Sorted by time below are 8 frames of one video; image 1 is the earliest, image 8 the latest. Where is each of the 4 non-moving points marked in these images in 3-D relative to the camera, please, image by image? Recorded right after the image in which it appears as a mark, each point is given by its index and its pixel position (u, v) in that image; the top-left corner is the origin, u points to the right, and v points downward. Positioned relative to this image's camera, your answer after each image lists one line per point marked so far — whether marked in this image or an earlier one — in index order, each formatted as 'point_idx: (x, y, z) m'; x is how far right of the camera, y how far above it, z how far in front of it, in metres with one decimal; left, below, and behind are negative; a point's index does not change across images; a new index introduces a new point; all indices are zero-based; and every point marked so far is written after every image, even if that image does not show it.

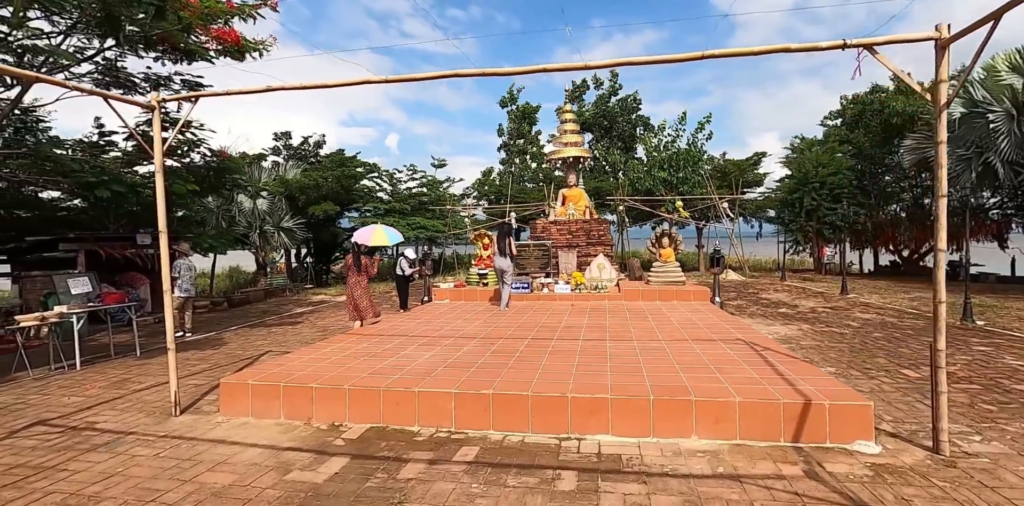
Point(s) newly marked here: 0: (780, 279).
0: (+10.2, -1.0, +19.9) m
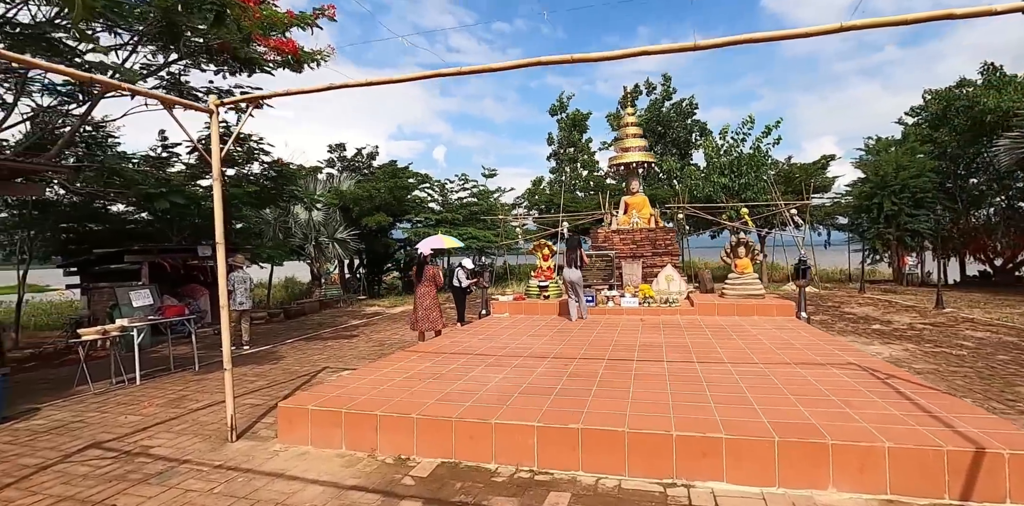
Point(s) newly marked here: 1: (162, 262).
0: (+12.1, -1.3, +18.4) m
1: (-6.8, -0.2, +10.2) m
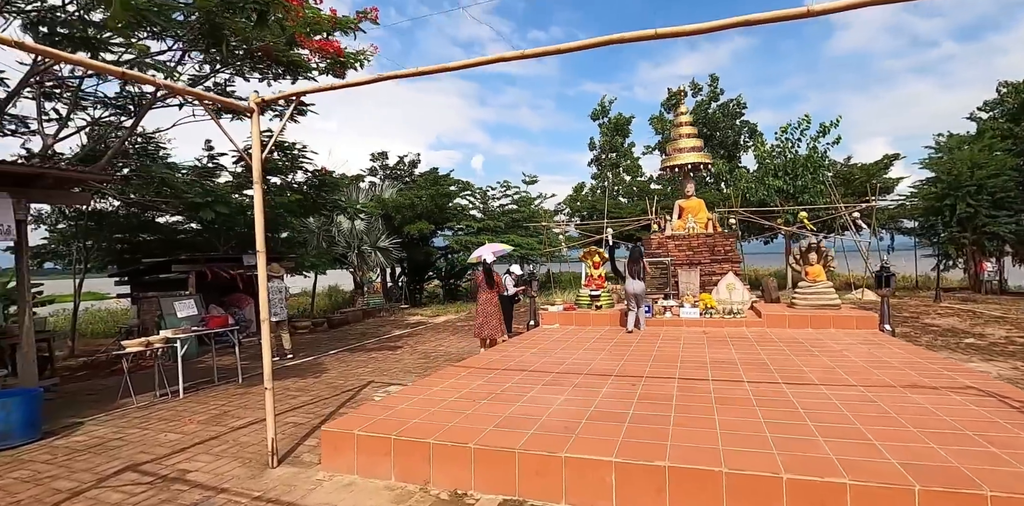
0: (+13.6, -1.5, +17.0) m
1: (-5.8, -0.3, +10.1) m
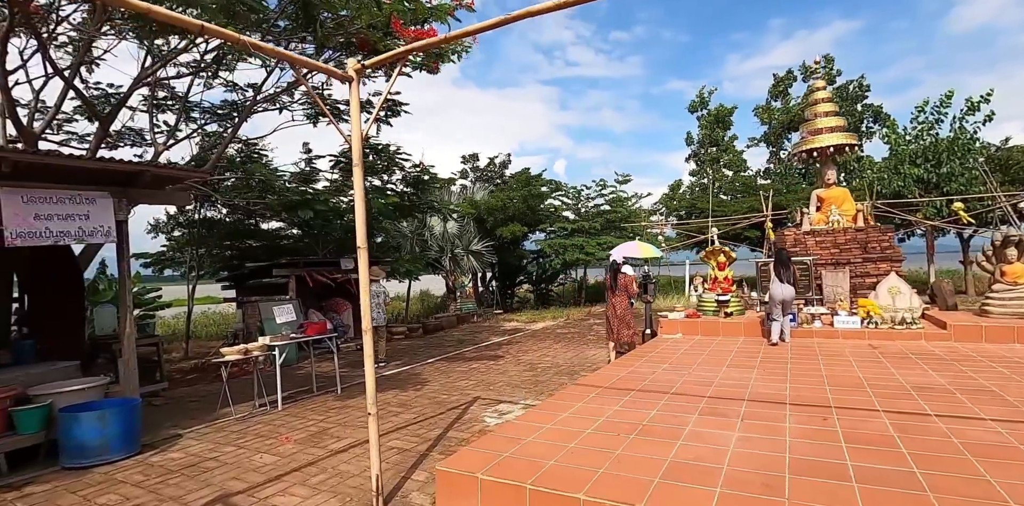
0: (+16.4, -1.4, +13.7) m
1: (-3.9, -0.4, +10.0) m
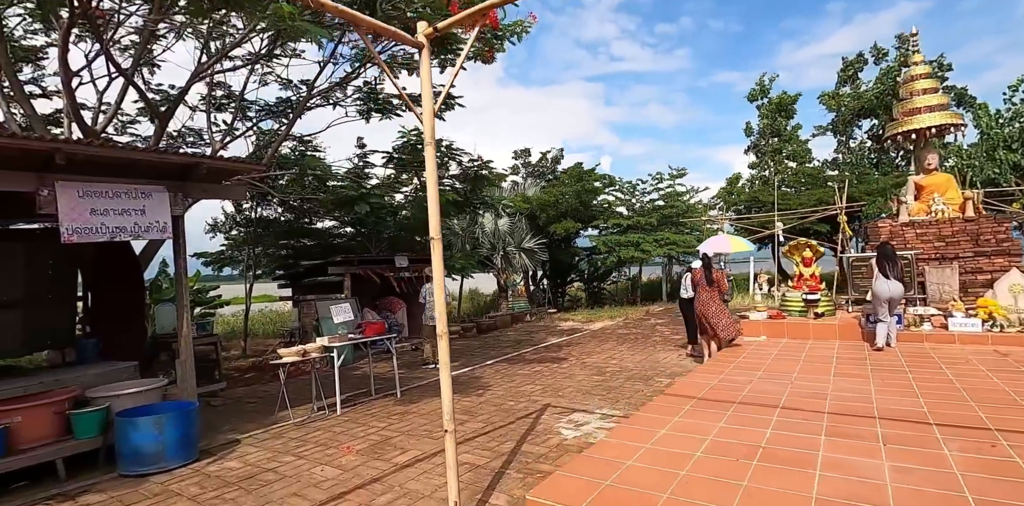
0: (+17.7, -1.2, +11.7) m
1: (-2.8, -0.4, +9.7) m
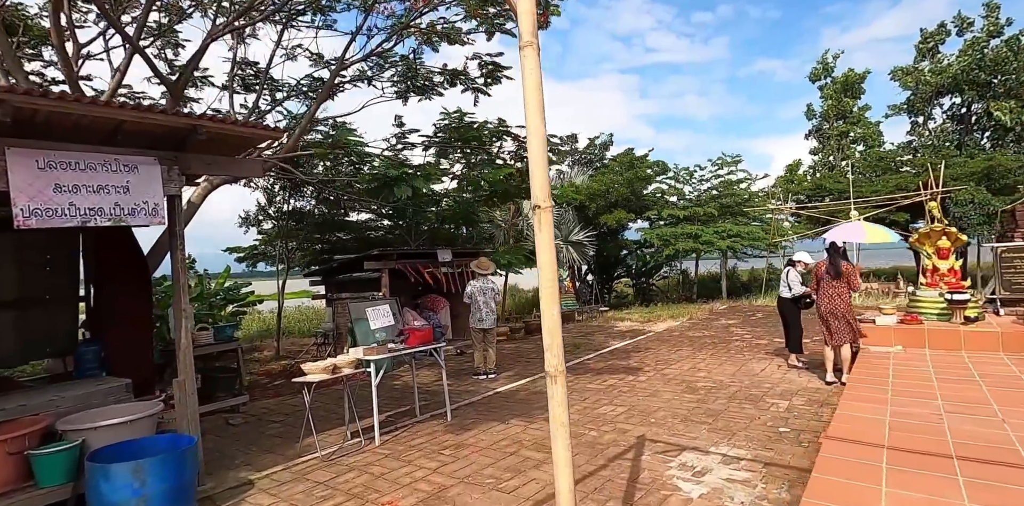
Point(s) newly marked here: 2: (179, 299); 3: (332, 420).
0: (+18.8, -1.0, +9.4) m
1: (-1.8, -0.2, +8.6) m
2: (-2.4, -0.3, +3.8) m
3: (-1.8, -1.7, +5.3) m
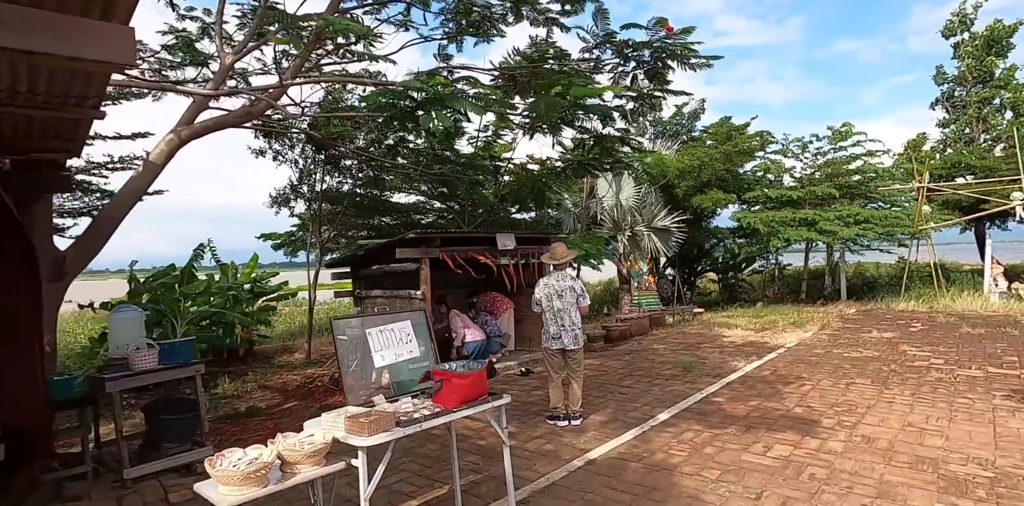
0: (+19.7, -1.0, +4.8) m
1: (-0.8, -0.1, +6.4) m
2: (-1.9, -0.2, +1.7) m
3: (-1.1, -1.5, +3.1) m
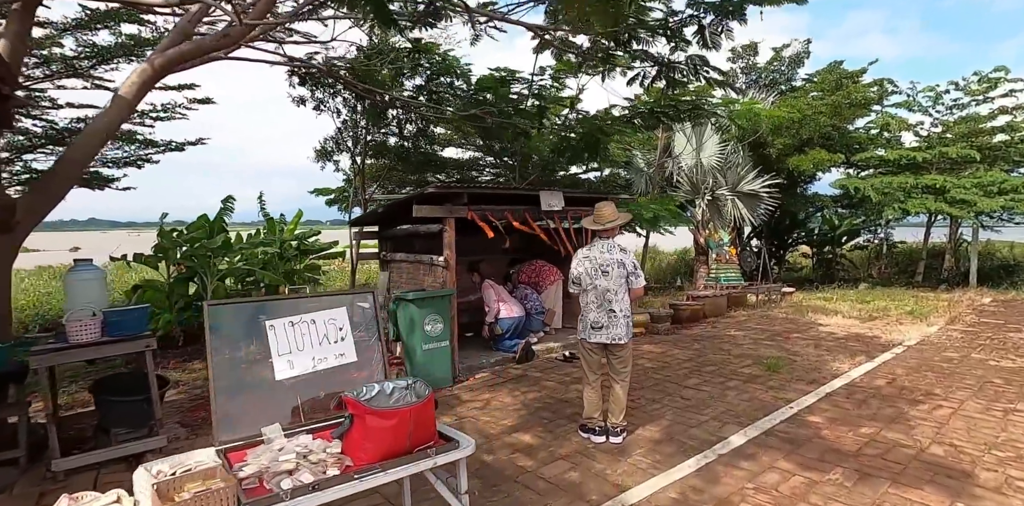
0: (+19.7, -1.5, +1.0) m
1: (-0.3, +0.3, +5.3) m
2: (-2.1, -0.1, +0.8) m
3: (-1.2, -1.3, +2.2) m
